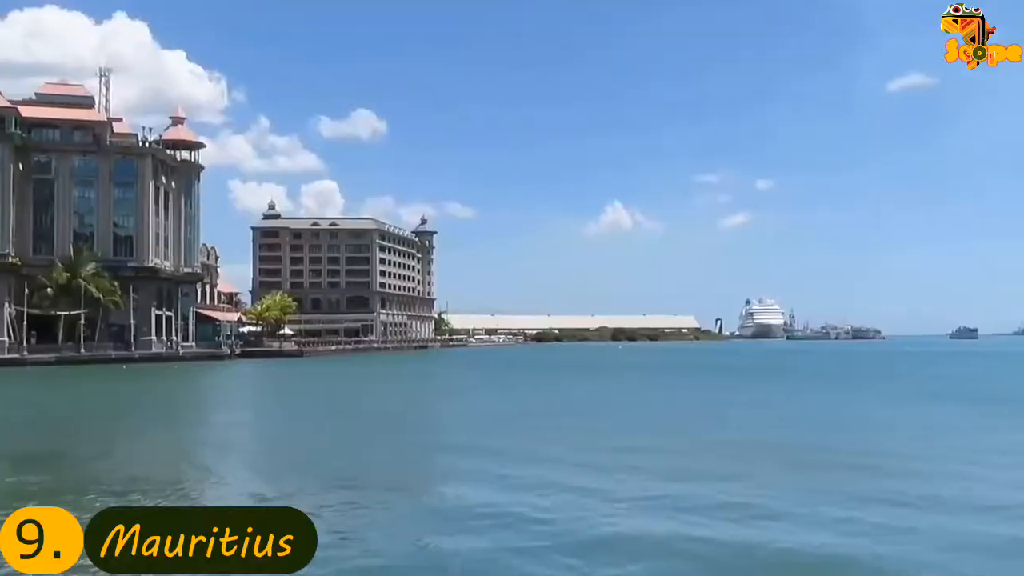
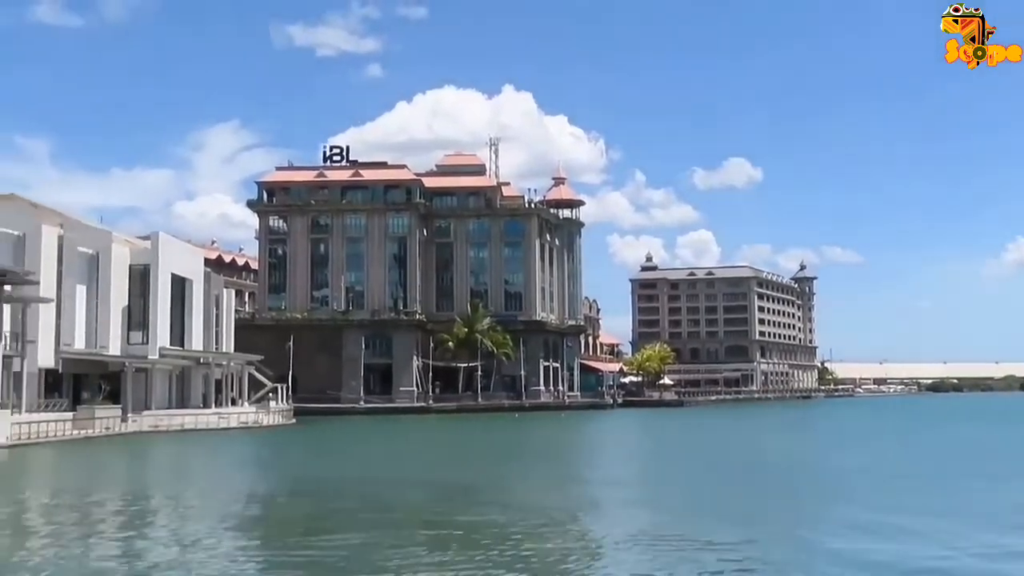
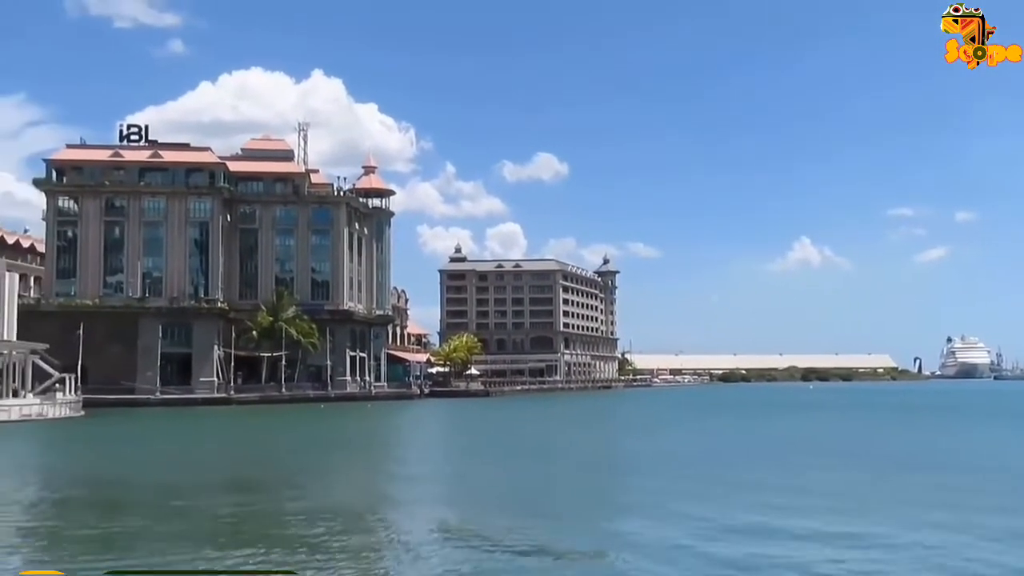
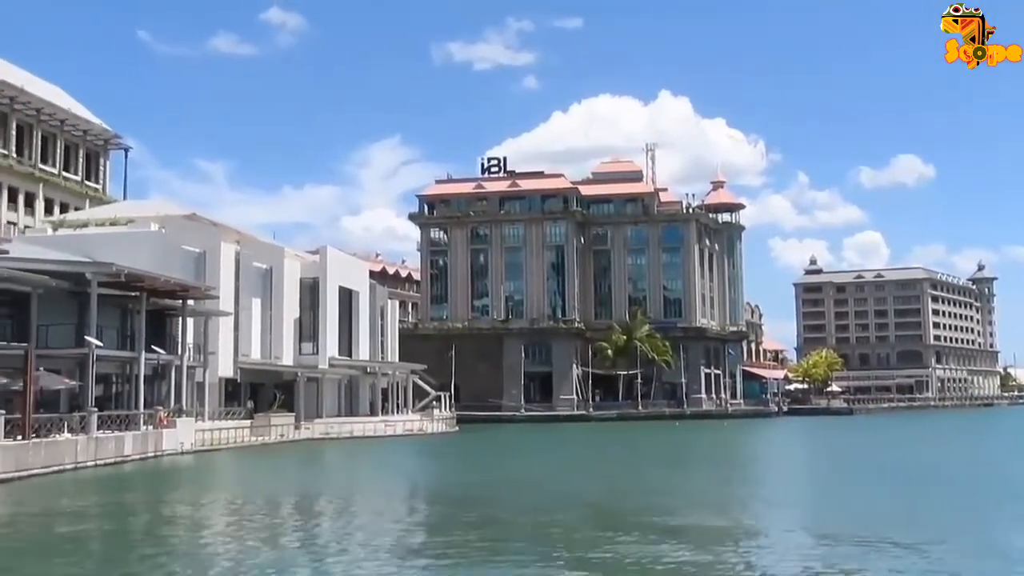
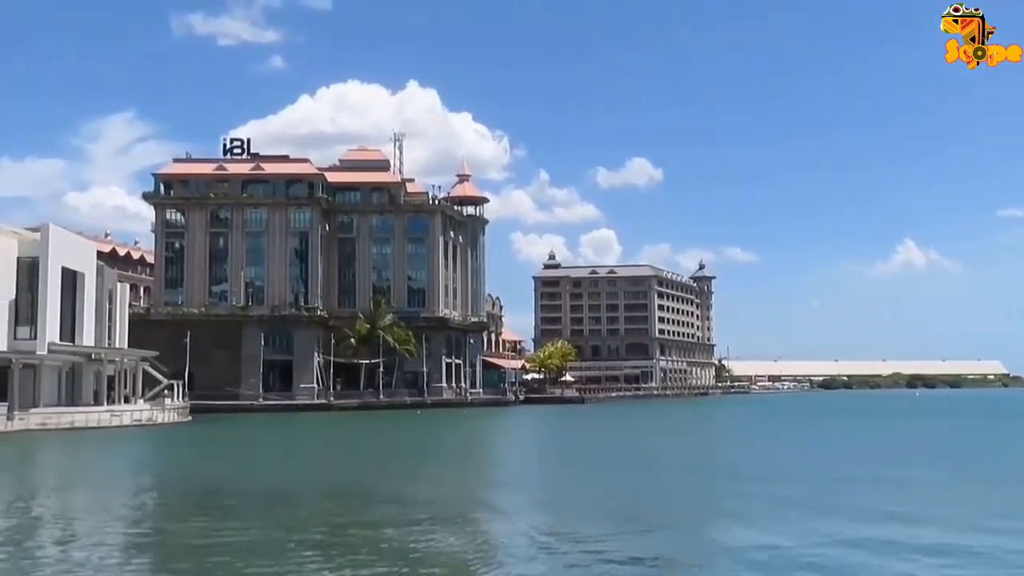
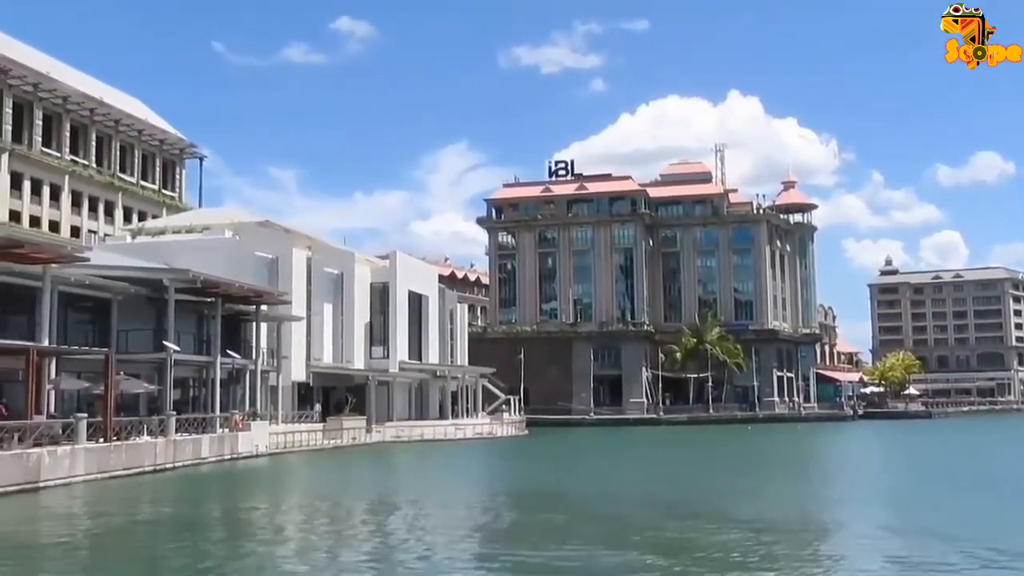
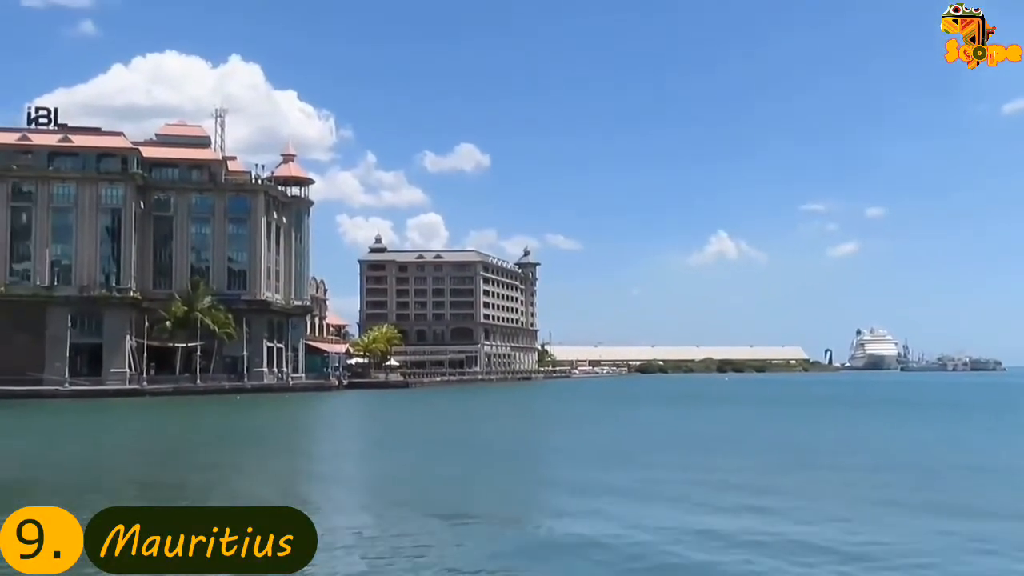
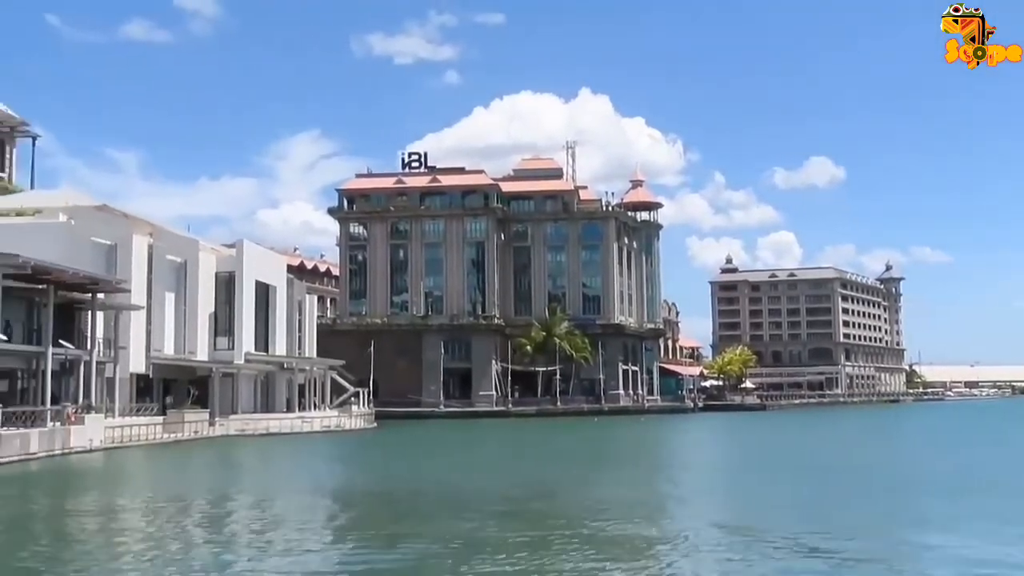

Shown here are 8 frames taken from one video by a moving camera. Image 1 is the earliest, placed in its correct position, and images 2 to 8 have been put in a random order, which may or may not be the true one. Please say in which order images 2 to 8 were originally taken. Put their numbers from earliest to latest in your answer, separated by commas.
7, 3, 5, 2, 8, 4, 6
